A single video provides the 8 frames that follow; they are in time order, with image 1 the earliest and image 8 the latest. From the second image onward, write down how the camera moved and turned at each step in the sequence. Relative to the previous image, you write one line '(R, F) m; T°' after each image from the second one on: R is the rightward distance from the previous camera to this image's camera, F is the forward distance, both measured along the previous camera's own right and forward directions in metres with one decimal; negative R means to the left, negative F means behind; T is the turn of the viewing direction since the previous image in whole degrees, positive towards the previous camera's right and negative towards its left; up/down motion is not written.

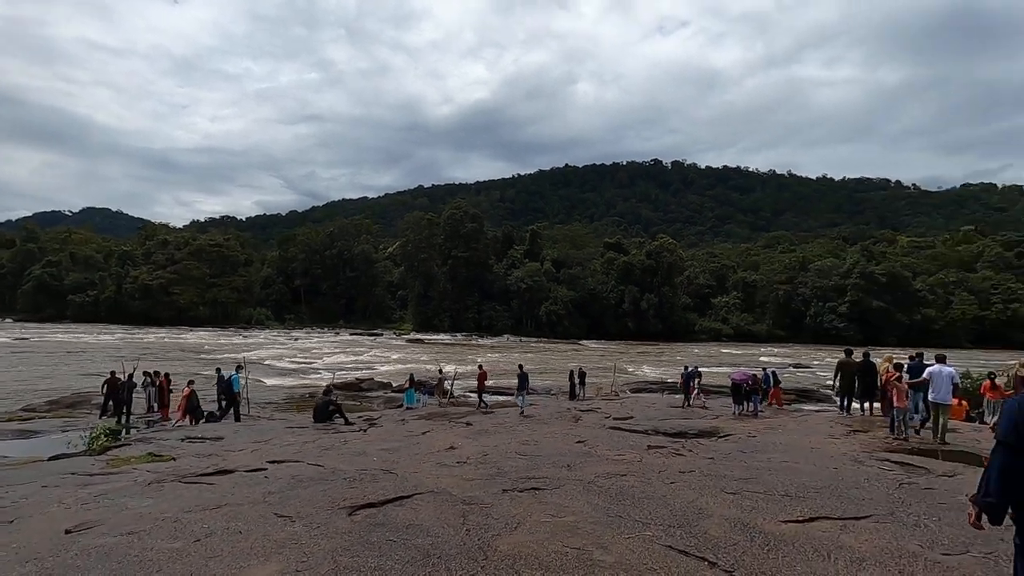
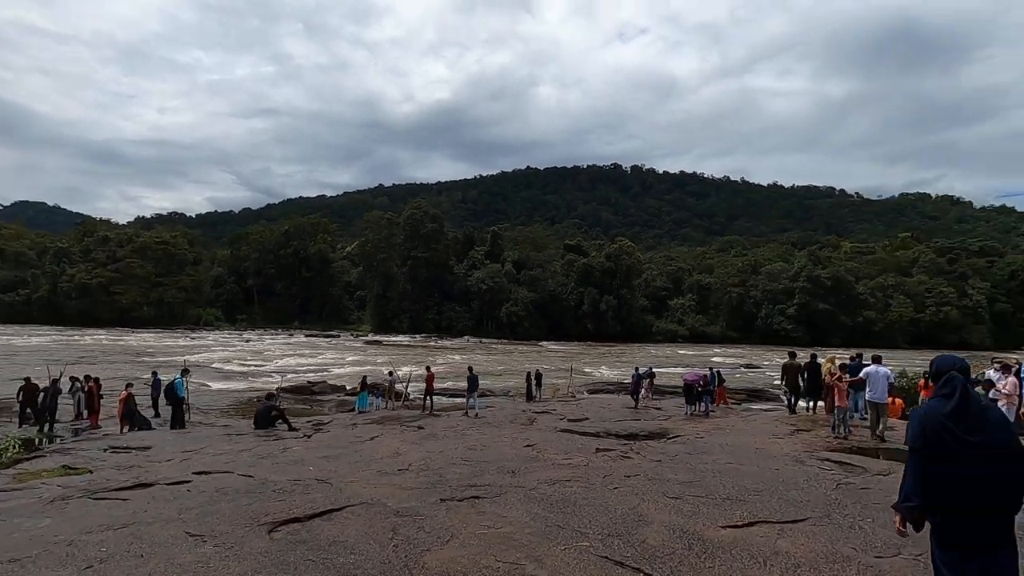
(+0.2, +0.2) m; +4°
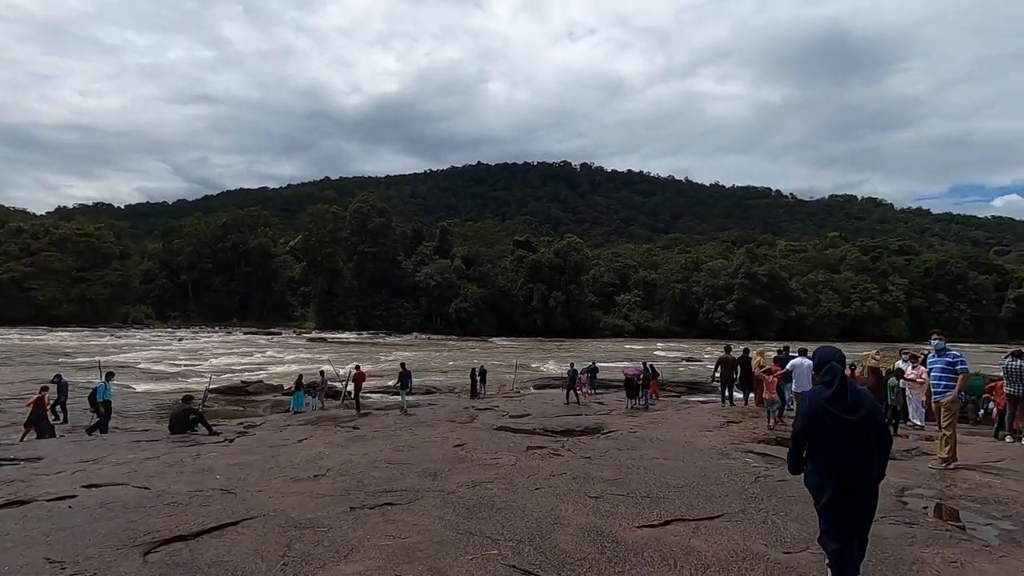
(+0.3, +0.3) m; +5°
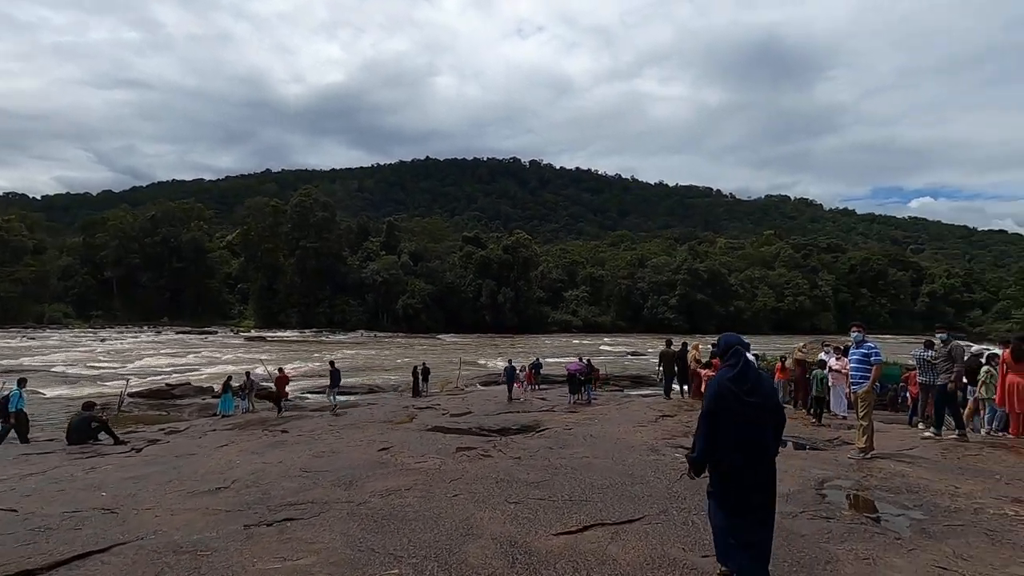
(+0.3, +0.3) m; +5°
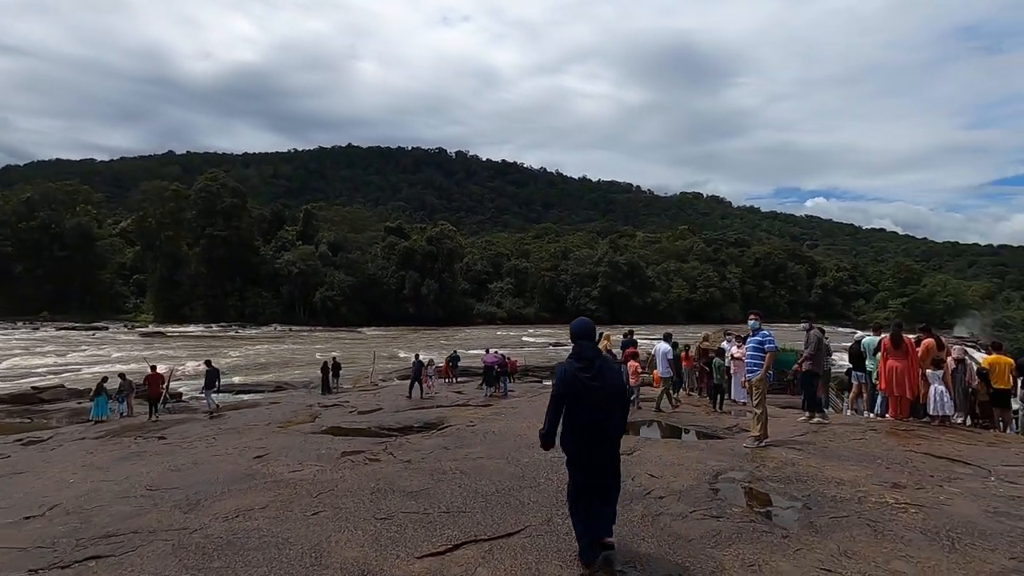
(+0.5, +0.6) m; +8°
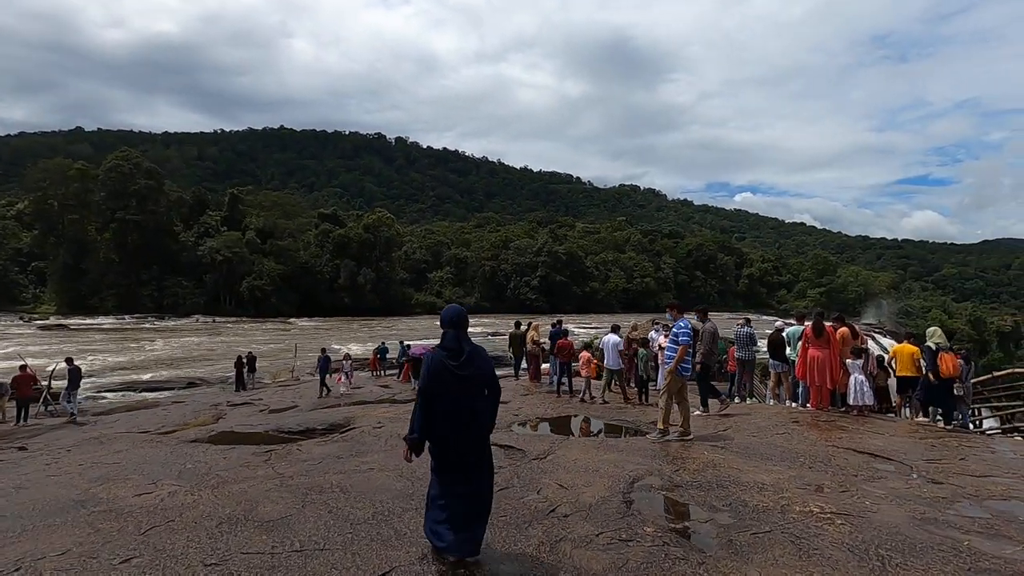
(+0.5, +0.8) m; +6°
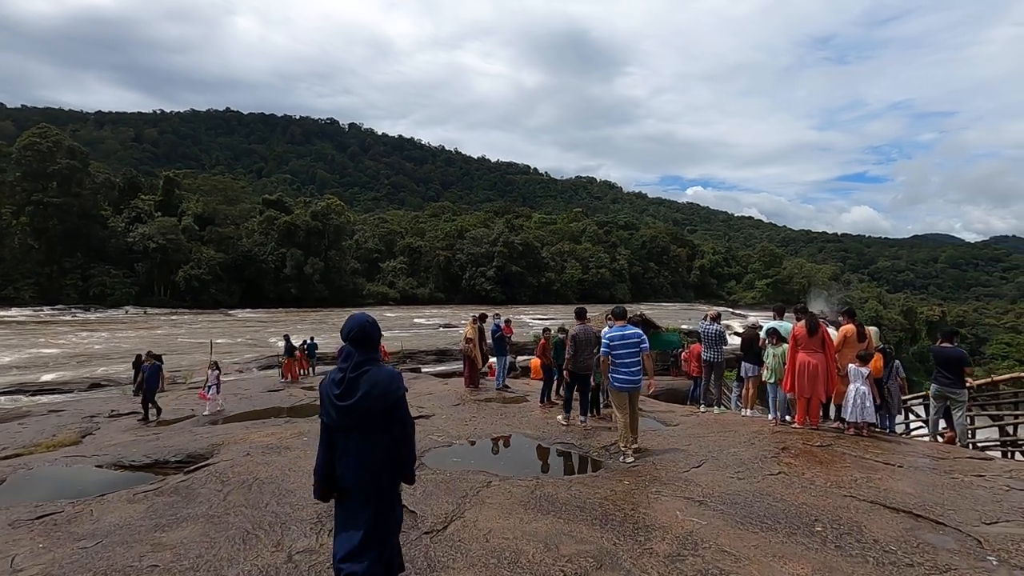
(+0.6, +2.1) m; +5°
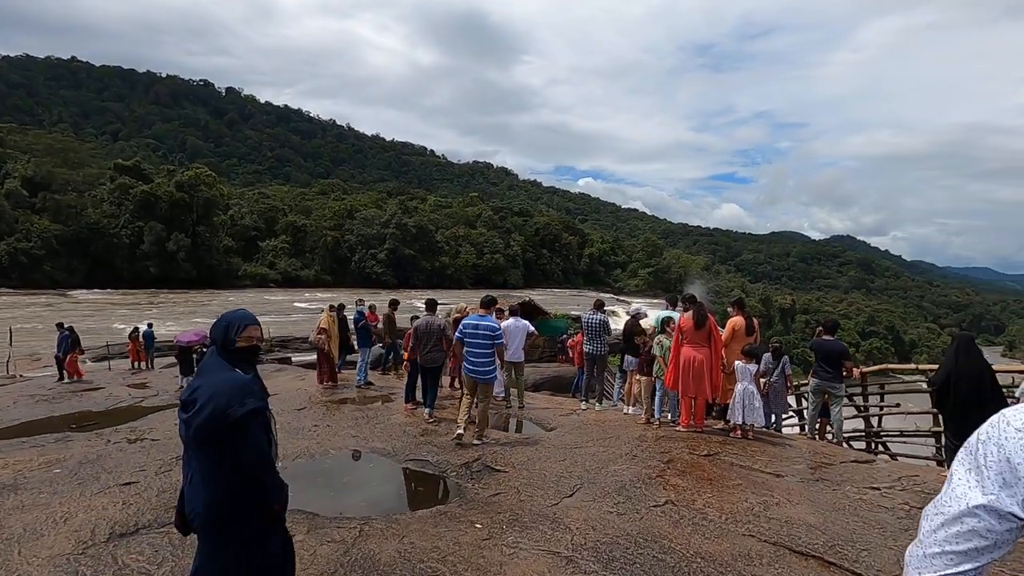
(+0.6, +1.4) m; +11°
